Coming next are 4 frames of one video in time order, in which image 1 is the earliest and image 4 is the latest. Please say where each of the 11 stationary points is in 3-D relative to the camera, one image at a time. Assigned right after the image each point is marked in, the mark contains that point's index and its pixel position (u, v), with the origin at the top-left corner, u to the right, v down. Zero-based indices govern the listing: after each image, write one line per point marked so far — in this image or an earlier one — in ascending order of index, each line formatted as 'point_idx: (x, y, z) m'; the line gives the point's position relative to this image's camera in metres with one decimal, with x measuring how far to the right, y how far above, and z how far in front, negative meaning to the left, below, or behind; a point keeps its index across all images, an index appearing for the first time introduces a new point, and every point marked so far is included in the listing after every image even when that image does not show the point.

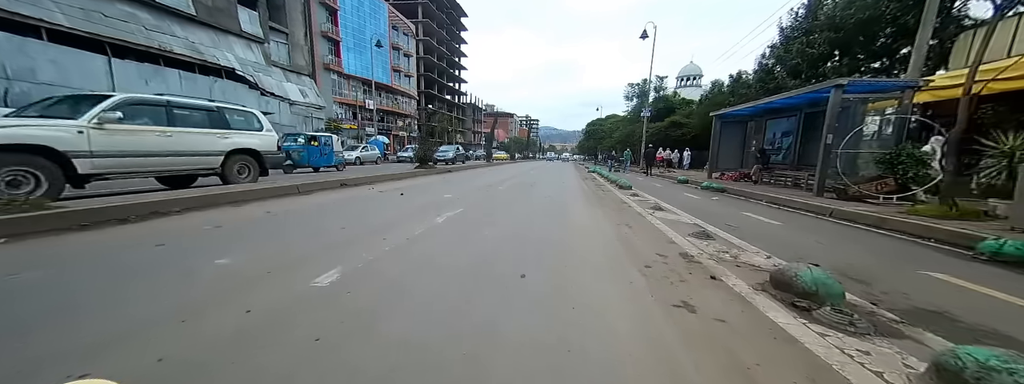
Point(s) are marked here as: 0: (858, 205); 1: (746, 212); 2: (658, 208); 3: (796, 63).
0: (+8.3, -0.3, +7.1) m
1: (+5.9, -0.5, +7.6) m
2: (+3.4, -0.4, +6.9) m
3: (+17.6, +8.0, +18.4) m
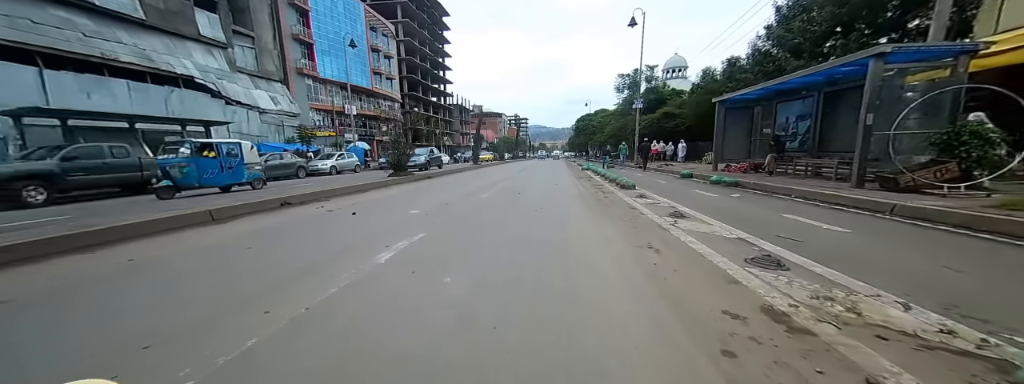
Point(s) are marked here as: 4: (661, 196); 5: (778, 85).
0: (+7.9, -0.1, +5.8) m
1: (+5.5, -0.4, +6.2) m
2: (+3.1, -0.4, +5.5) m
3: (+16.5, +8.7, +17.3) m
4: (+4.2, -0.1, +8.4) m
5: (+9.8, +4.0, +11.0) m
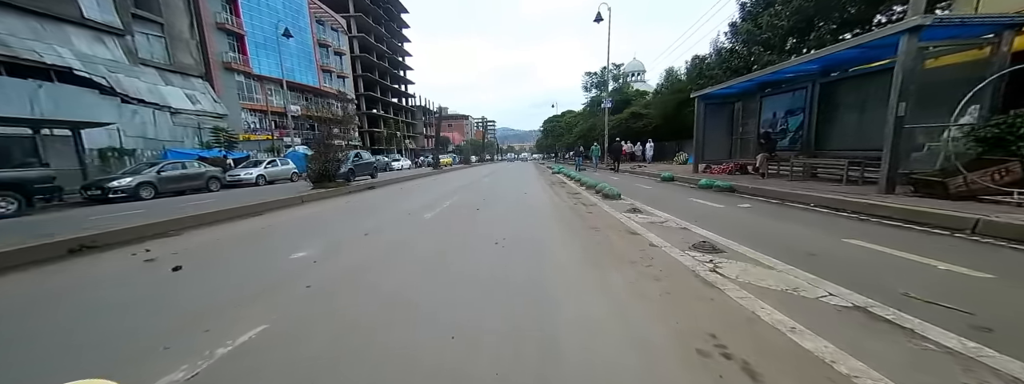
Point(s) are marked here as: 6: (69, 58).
0: (+7.2, -0.3, +4.4) m
1: (+4.8, -0.6, +4.6) m
2: (+2.4, -0.7, +3.6) m
3: (+14.3, +8.7, +16.8) m
4: (+3.2, -0.4, +6.7) m
5: (+8.4, +3.8, +9.9) m
6: (-27.9, +8.4, +18.7) m
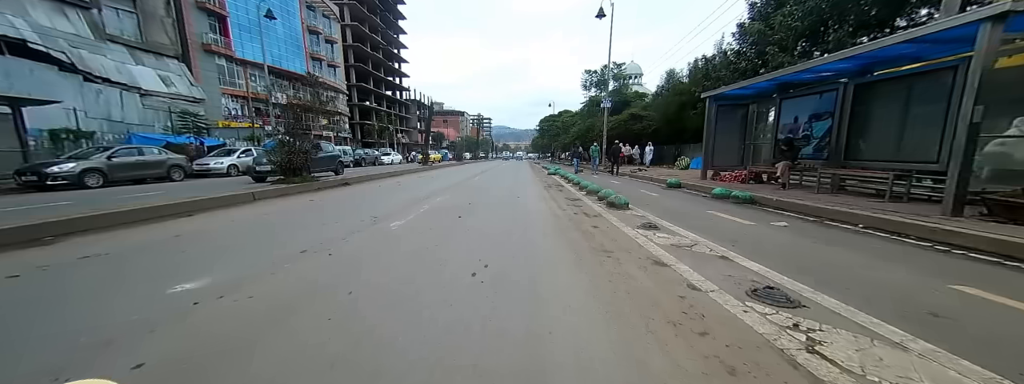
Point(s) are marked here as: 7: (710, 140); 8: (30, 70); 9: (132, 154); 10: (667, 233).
0: (+7.0, -0.6, +3.4) m
1: (+4.6, -0.9, +3.5) m
2: (+2.3, -0.9, +2.5) m
3: (+14.2, +8.1, +15.9) m
4: (+3.0, -0.6, +5.6) m
5: (+8.3, +3.5, +8.9) m
6: (-28.0, +9.3, +16.9) m
7: (+7.8, +2.1, +11.8) m
8: (-27.1, +6.7, +16.4) m
9: (-17.5, +1.7, +13.8) m
10: (+2.5, -0.7, +4.8) m
